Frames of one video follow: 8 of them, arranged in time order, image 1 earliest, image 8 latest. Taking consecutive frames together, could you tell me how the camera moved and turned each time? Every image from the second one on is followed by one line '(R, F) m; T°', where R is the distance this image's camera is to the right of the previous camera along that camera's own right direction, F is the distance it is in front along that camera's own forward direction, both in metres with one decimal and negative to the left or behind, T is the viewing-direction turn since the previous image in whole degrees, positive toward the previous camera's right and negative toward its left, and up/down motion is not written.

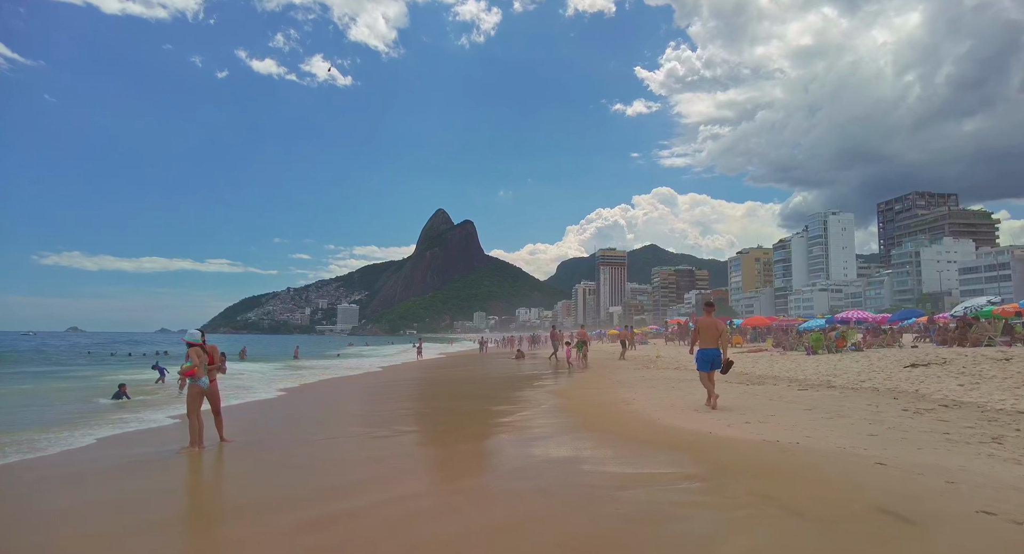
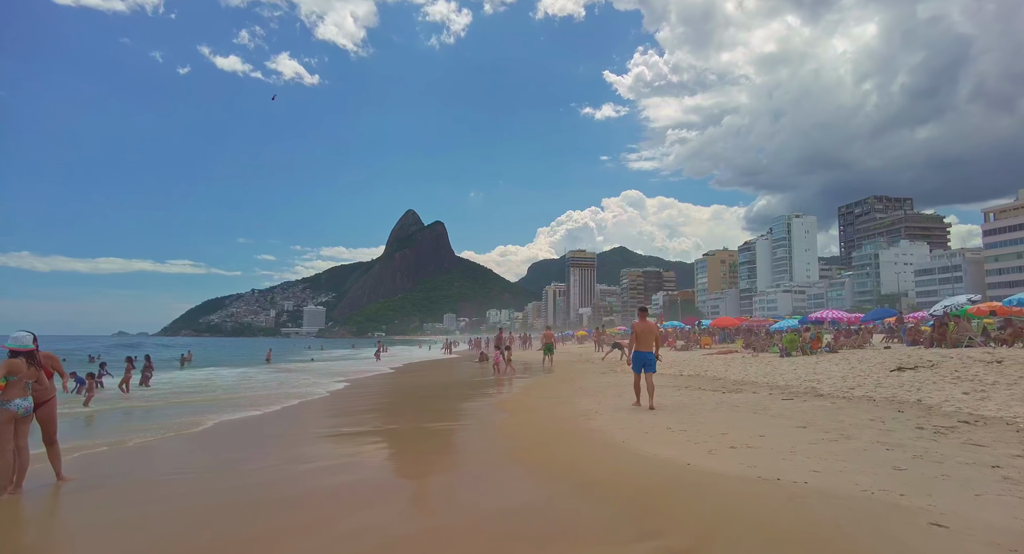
(+0.4, +1.4) m; +3°
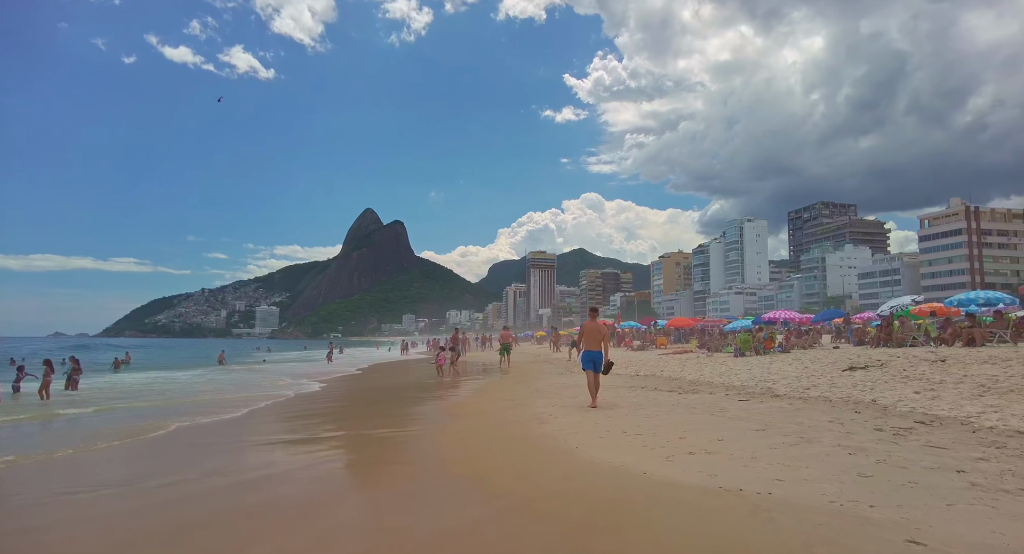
(+0.1, +0.4) m; +4°
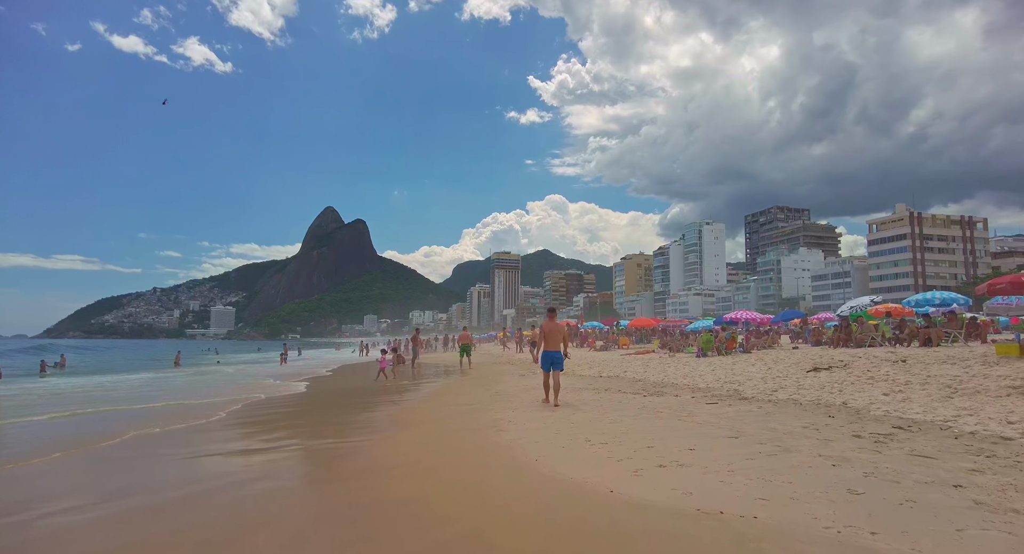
(+0.1, +0.6) m; +4°
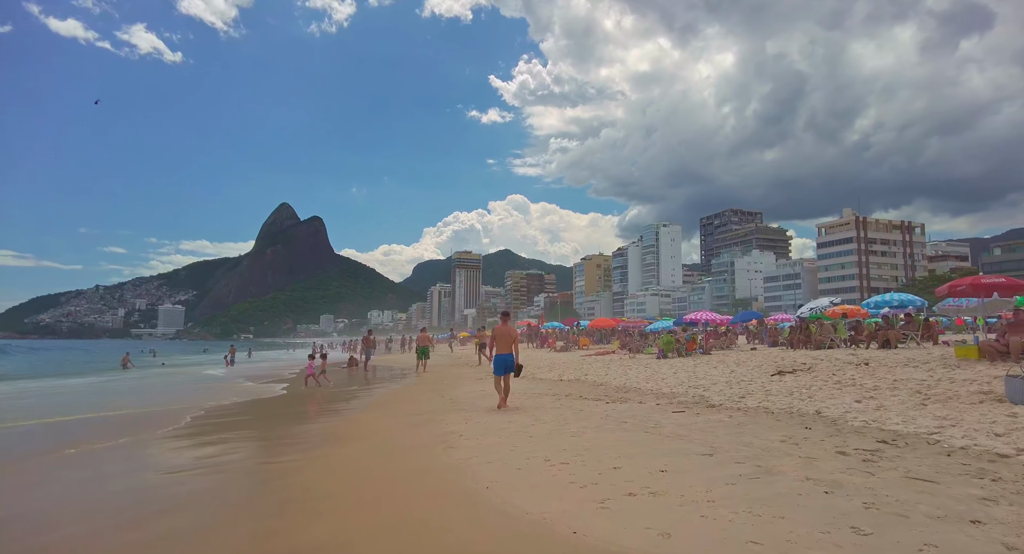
(+0.1, +0.7) m; +4°
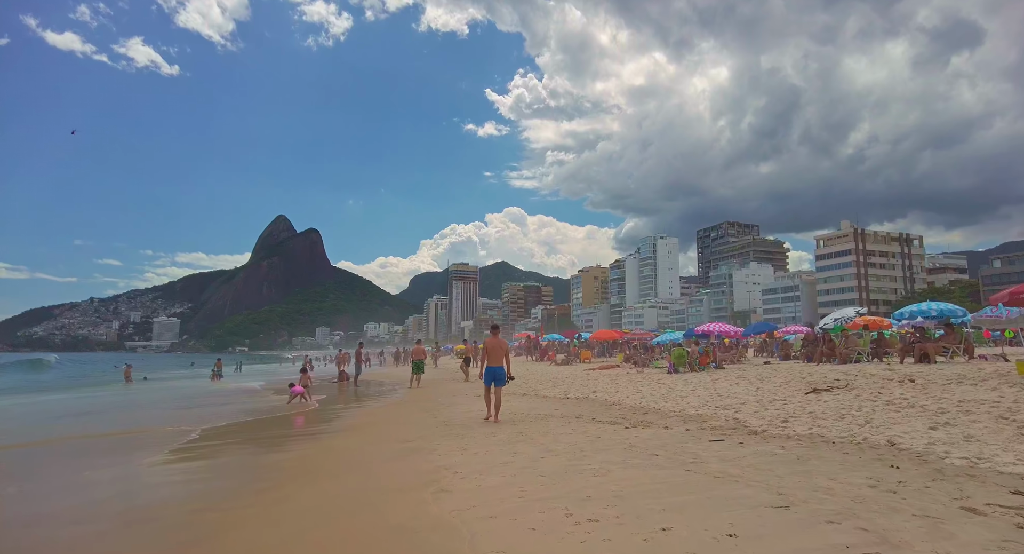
(-0.1, +1.2) m; 0°
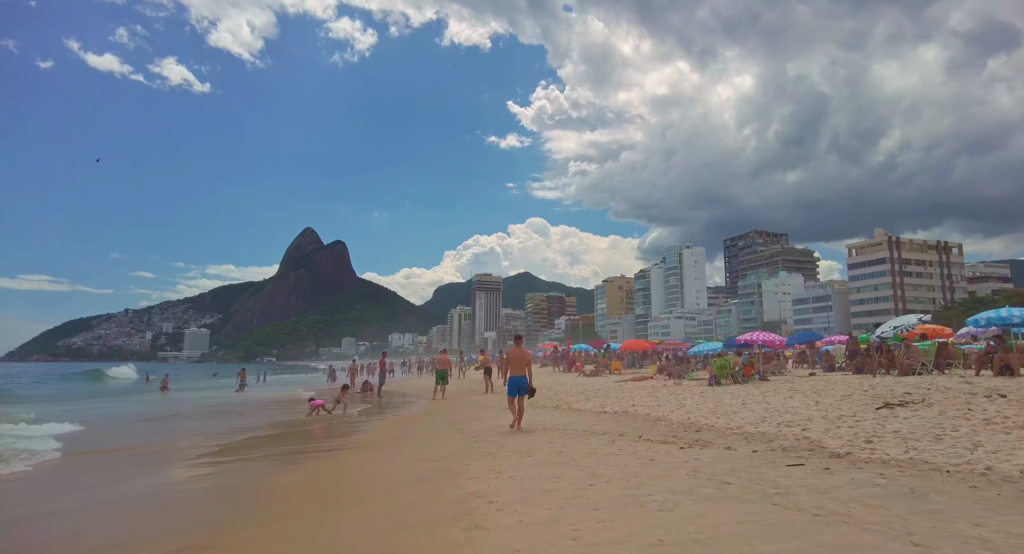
(-0.2, +0.8) m; -2°
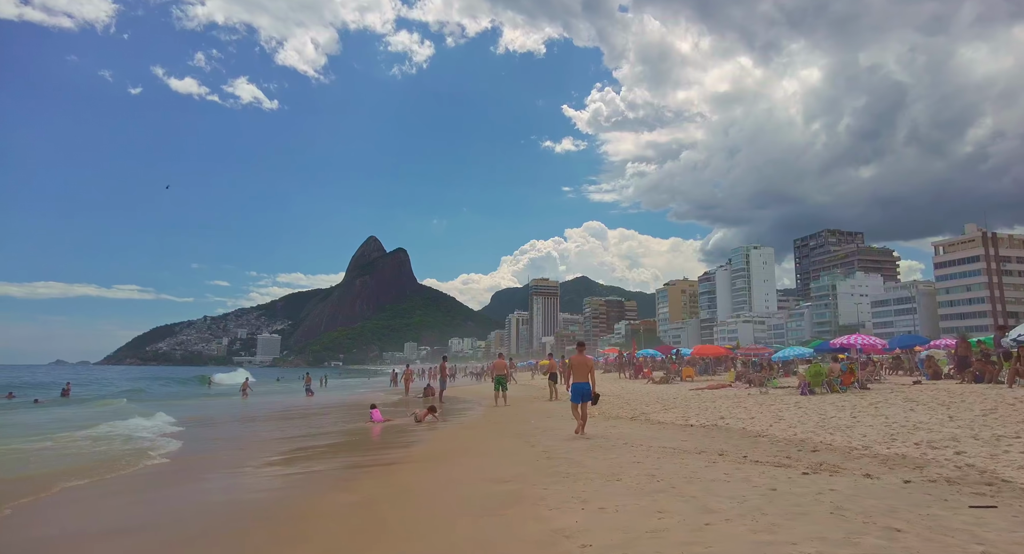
(-0.3, +0.9) m; -6°
